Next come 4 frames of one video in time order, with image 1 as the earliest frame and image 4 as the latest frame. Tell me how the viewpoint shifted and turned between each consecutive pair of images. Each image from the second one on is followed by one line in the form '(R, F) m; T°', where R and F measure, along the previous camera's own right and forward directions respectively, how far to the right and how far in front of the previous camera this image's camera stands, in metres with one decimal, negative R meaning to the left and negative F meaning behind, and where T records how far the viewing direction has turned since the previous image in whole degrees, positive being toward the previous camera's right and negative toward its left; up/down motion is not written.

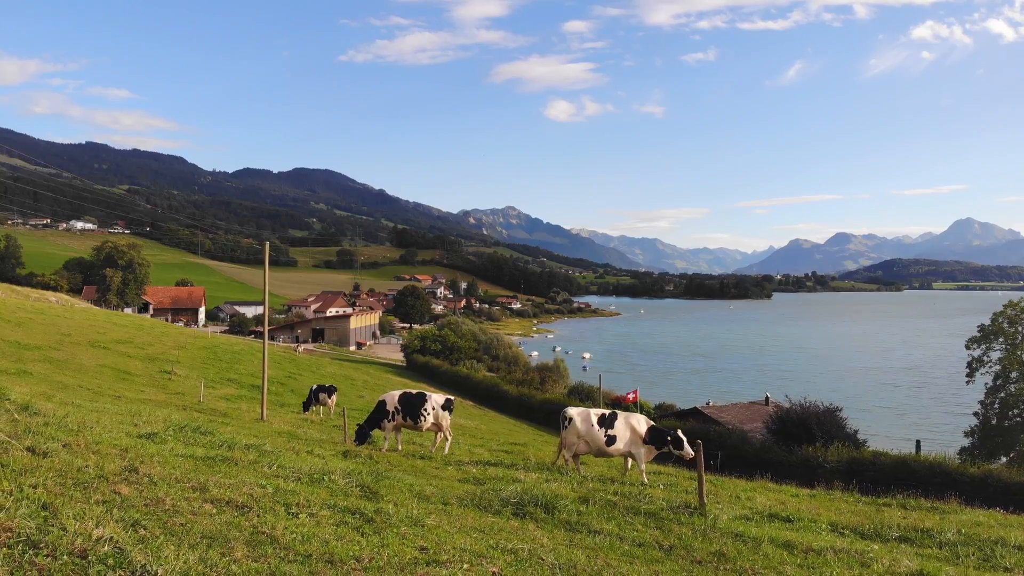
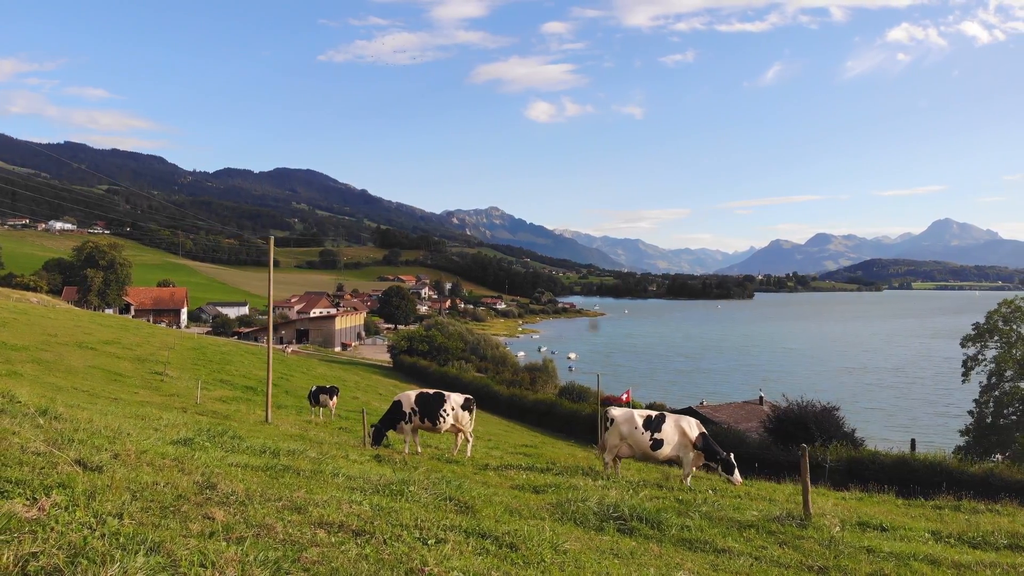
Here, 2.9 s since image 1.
(-1.5, +1.1) m; +1°
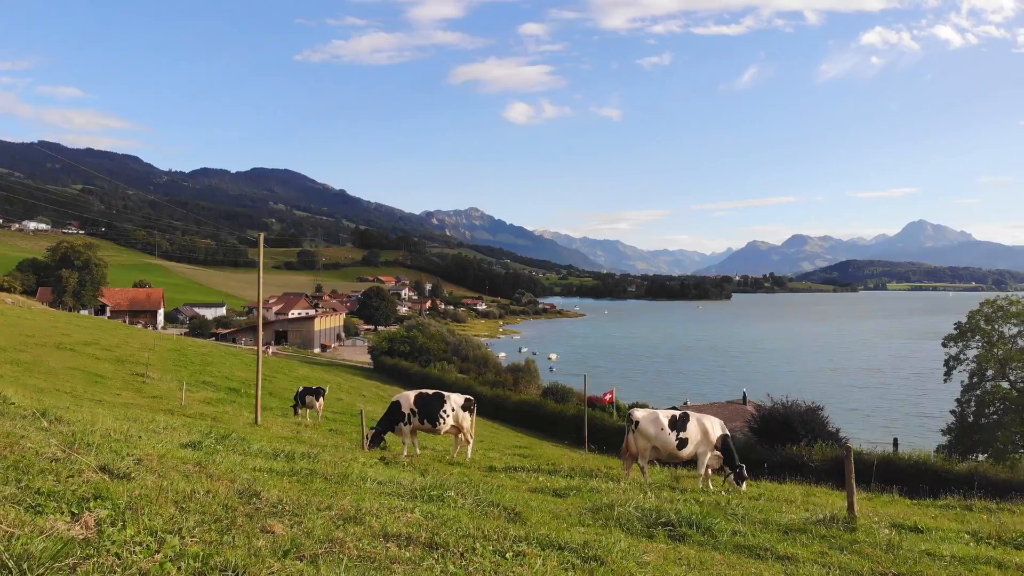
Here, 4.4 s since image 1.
(-0.7, +0.5) m; +2°
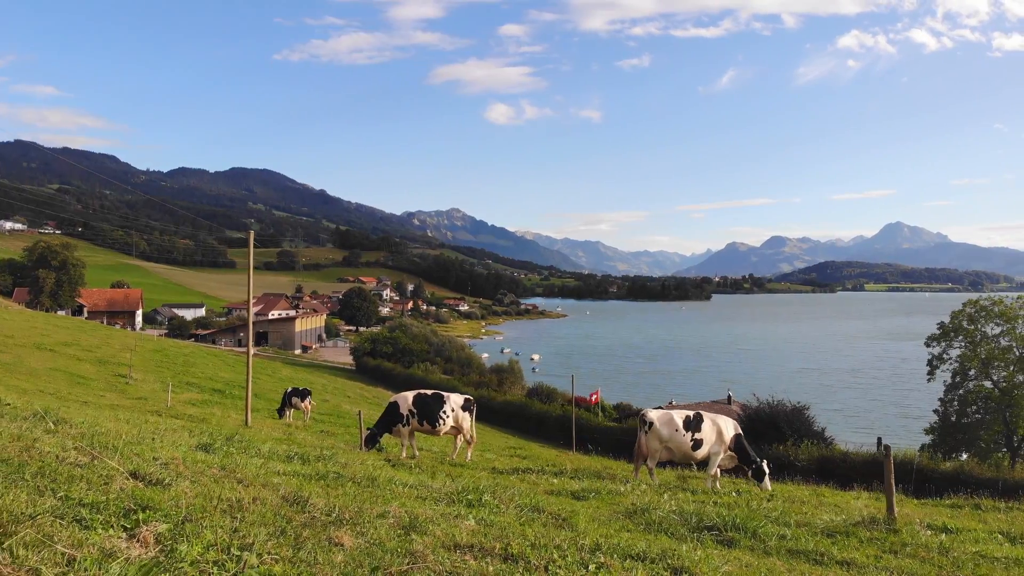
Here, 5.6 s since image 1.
(-0.6, +0.4) m; +1°
